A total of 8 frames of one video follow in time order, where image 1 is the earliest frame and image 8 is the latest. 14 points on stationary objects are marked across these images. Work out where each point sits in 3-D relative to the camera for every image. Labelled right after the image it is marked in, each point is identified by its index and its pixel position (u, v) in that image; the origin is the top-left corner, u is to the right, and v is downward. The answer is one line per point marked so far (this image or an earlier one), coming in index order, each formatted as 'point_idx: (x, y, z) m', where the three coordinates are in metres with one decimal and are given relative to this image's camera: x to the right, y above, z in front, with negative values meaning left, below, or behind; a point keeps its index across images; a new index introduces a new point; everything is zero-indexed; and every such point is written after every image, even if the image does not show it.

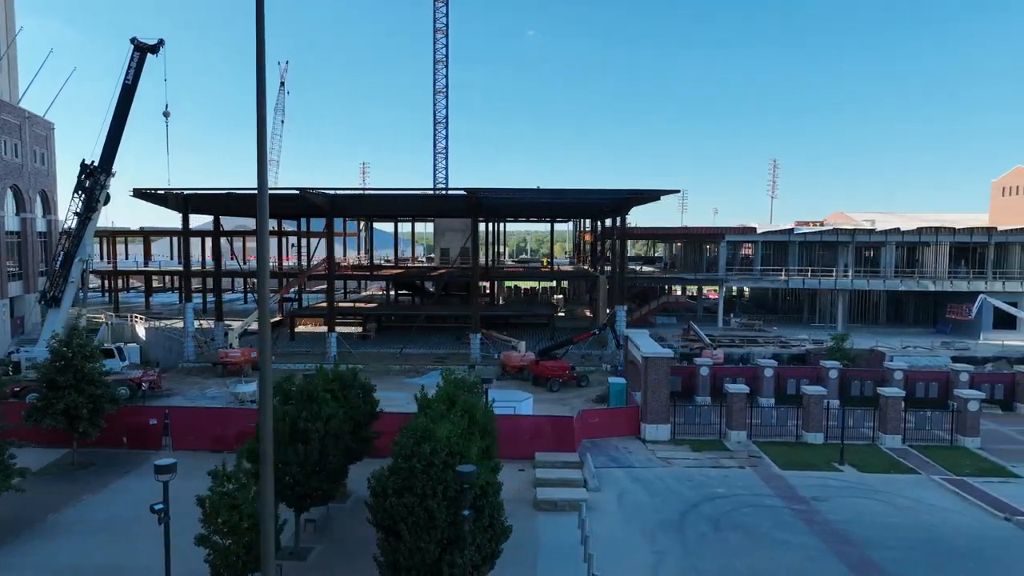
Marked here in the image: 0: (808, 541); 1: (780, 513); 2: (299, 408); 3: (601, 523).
0: (+6.5, -5.6, +15.7) m
1: (+6.5, -5.5, +17.3) m
2: (-4.2, -2.4, +14.1) m
3: (+2.1, -5.5, +16.5) m
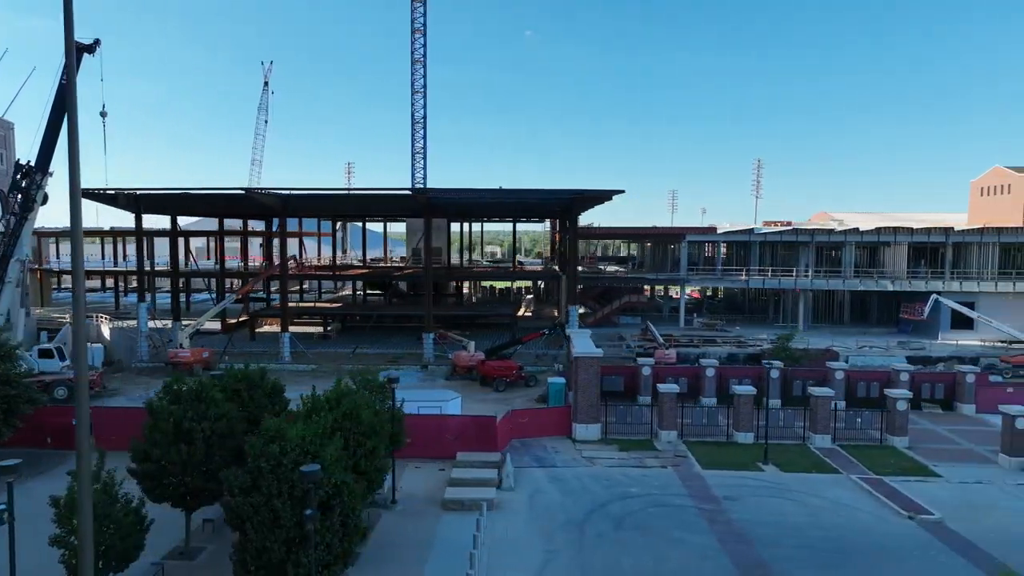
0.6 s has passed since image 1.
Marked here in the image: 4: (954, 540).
0: (+4.3, -5.6, +15.7) m
1: (+4.2, -5.5, +17.3) m
2: (-6.5, -2.4, +14.1) m
3: (-0.2, -5.5, +16.5) m
4: (+10.1, -5.8, +16.2) m
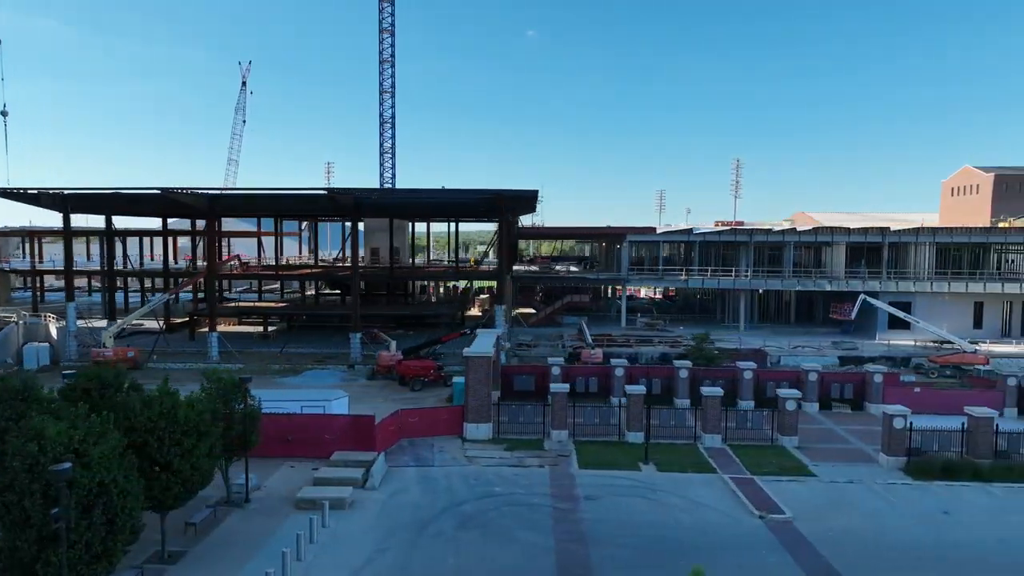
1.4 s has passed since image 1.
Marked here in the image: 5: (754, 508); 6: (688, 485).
0: (+0.6, -5.6, +15.8) m
1: (+0.6, -5.5, +17.3) m
2: (-10.1, -2.4, +14.2) m
3: (-3.8, -5.5, +16.6) m
4: (+6.4, -5.8, +16.2) m
5: (+6.0, -5.6, +17.9) m
6: (+4.9, -5.4, +19.6) m
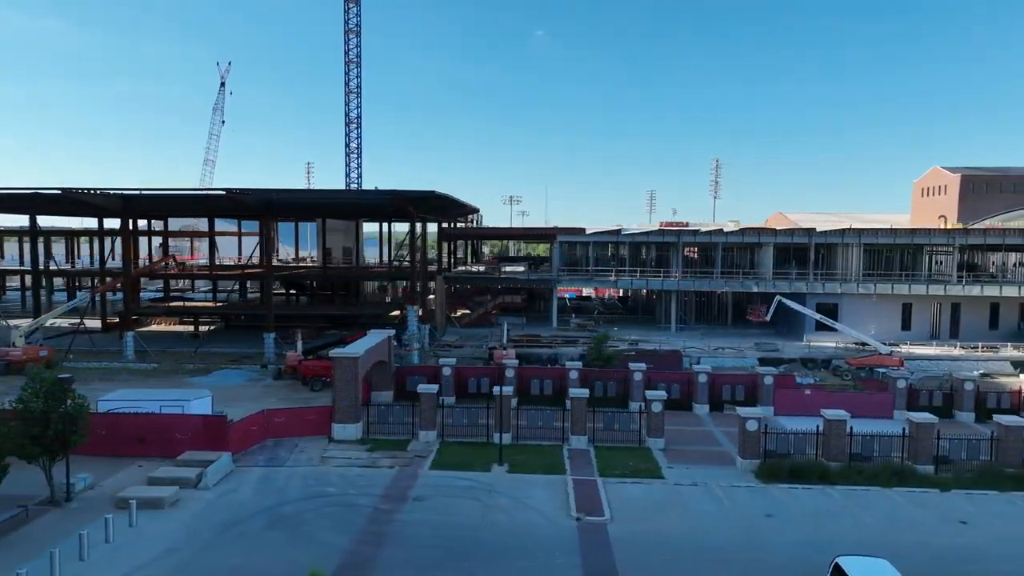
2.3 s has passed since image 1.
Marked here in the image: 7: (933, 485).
0: (-3.9, -5.7, +15.8) m
1: (-3.9, -5.5, +17.4) m
2: (-14.6, -2.4, +14.3) m
3: (-8.3, -5.5, +16.6) m
4: (+1.9, -5.8, +16.2) m
5: (+1.6, -5.6, +17.9) m
6: (+0.4, -5.5, +19.6) m
7: (+11.8, -5.6, +19.9) m
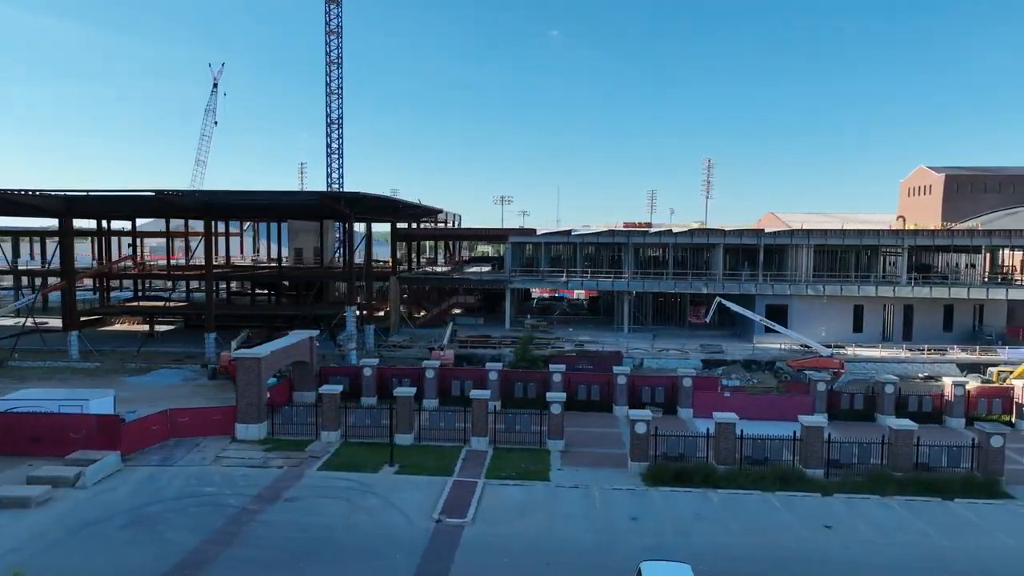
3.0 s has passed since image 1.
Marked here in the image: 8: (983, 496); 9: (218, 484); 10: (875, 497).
0: (-7.3, -5.7, +15.9) m
1: (-7.3, -5.6, +17.5) m
2: (-18.1, -2.4, +14.6) m
3: (-11.7, -5.5, +16.8) m
4: (-1.5, -5.8, +16.2) m
5: (-1.8, -5.6, +17.9) m
6: (-3.0, -5.5, +19.6) m
7: (+8.4, -5.6, +19.8) m
8: (+13.0, -5.8, +19.5) m
9: (-8.1, -5.4, +19.6) m
10: (+9.9, -5.7, +19.3) m
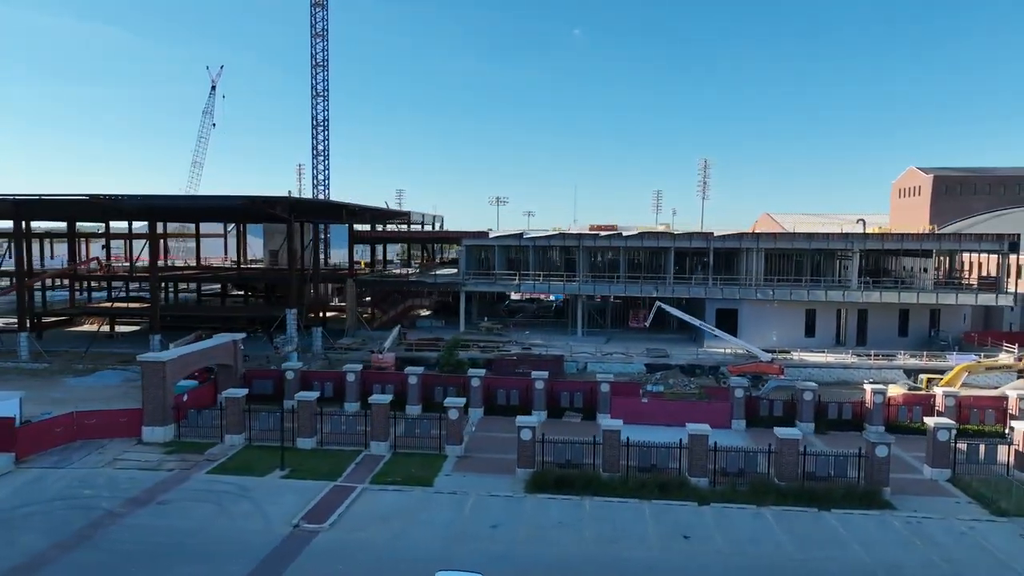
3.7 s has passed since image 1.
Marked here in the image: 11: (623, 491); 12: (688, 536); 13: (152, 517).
0: (-10.8, -5.8, +16.2) m
1: (-10.8, -5.7, +17.7) m
2: (-21.6, -2.5, +15.1) m
3: (-15.2, -5.7, +17.2) m
4: (-5.0, -6.0, +16.3) m
5: (-5.3, -5.8, +18.0) m
6: (-6.4, -5.7, +19.8) m
7: (+5.0, -5.8, +19.6) m
8: (+9.5, -6.0, +19.3) m
9: (-11.5, -5.6, +19.9) m
10: (+6.5, -5.9, +19.1) m
11: (+3.2, -5.7, +20.0) m
12: (+4.3, -6.1, +17.3) m
13: (-9.1, -5.8, +18.0) m
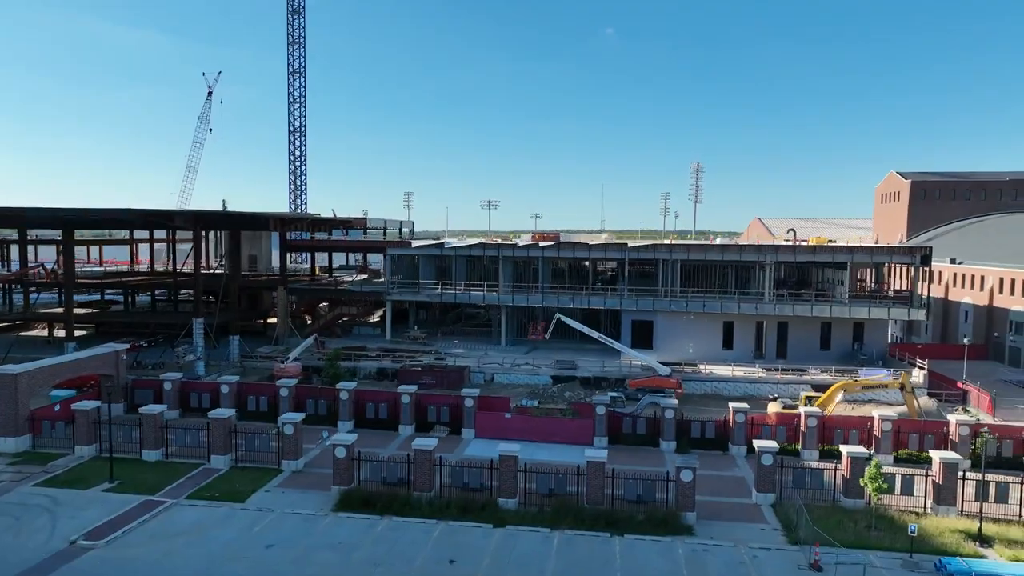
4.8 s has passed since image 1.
0: (-16.5, -6.3, +16.8) m
1: (-16.4, -6.2, +18.3) m
2: (-27.4, -2.9, +16.1) m
3: (-20.9, -6.1, +18.0) m
4: (-10.7, -6.5, +16.7) m
5: (-10.9, -6.3, +18.4) m
6: (-12.0, -6.2, +20.2) m
7: (-0.6, -6.4, +19.6) m
8: (+3.9, -6.6, +19.0) m
9: (-17.1, -6.1, +20.5) m
10: (+0.8, -6.5, +19.0) m
11: (-2.4, -6.3, +20.0) m
12: (-1.4, -6.7, +17.3) m
13: (-14.8, -6.3, +18.5) m
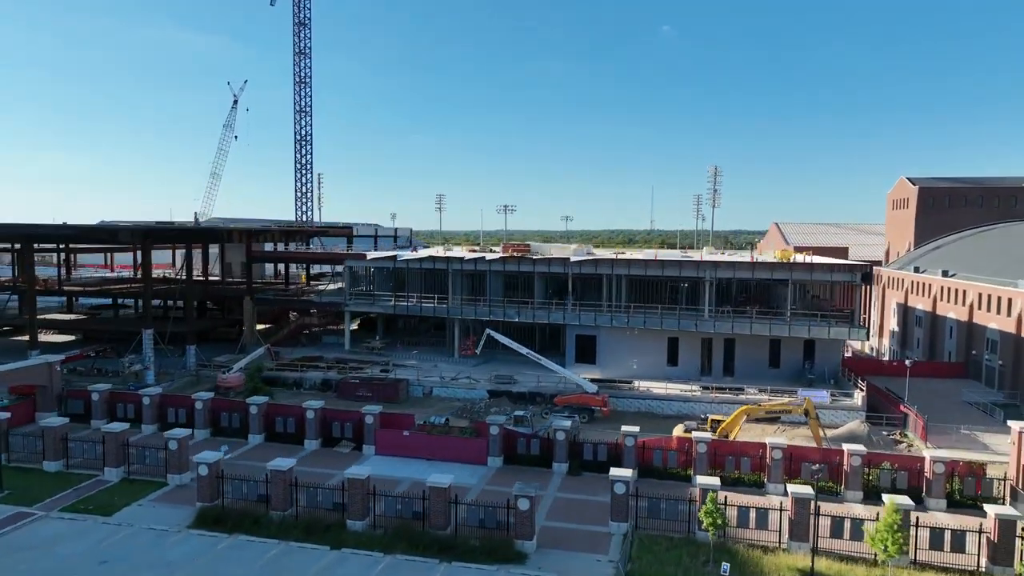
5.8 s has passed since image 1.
0: (-21.2, -7.0, +18.3) m
1: (-21.0, -6.9, +19.9) m
2: (-32.0, -3.5, +18.4) m
3: (-25.5, -6.7, +19.8) m
4: (-15.4, -7.2, +17.8) m
5: (-15.5, -7.0, +19.5) m
6: (-16.4, -6.9, +21.4) m
7: (-5.1, -7.2, +20.0) m
8: (-0.7, -7.4, +19.1) m
9: (-21.5, -6.7, +22.0) m
10: (-3.7, -7.3, +19.3) m
11: (-6.9, -7.0, +20.5) m
12: (-6.0, -7.4, +17.8) m
13: (-19.3, -7.0, +19.9) m
